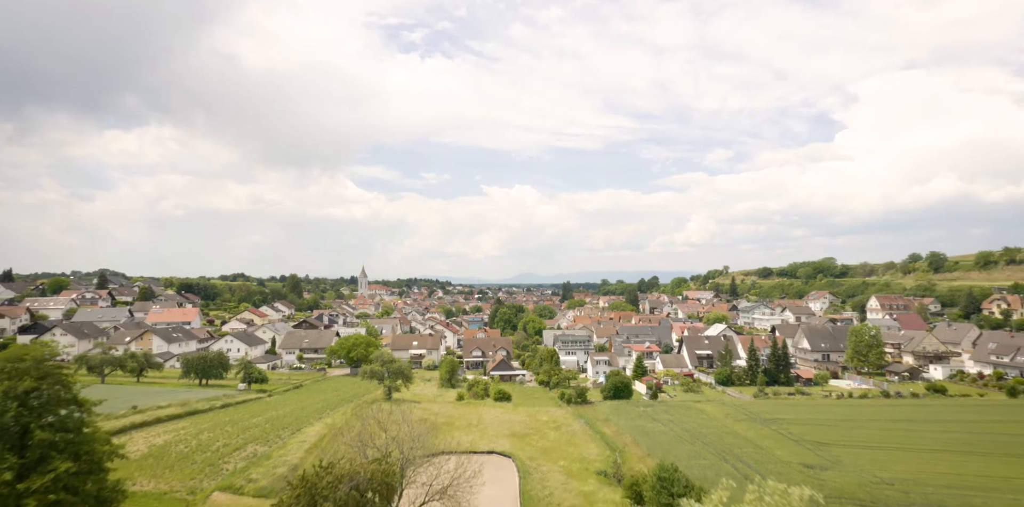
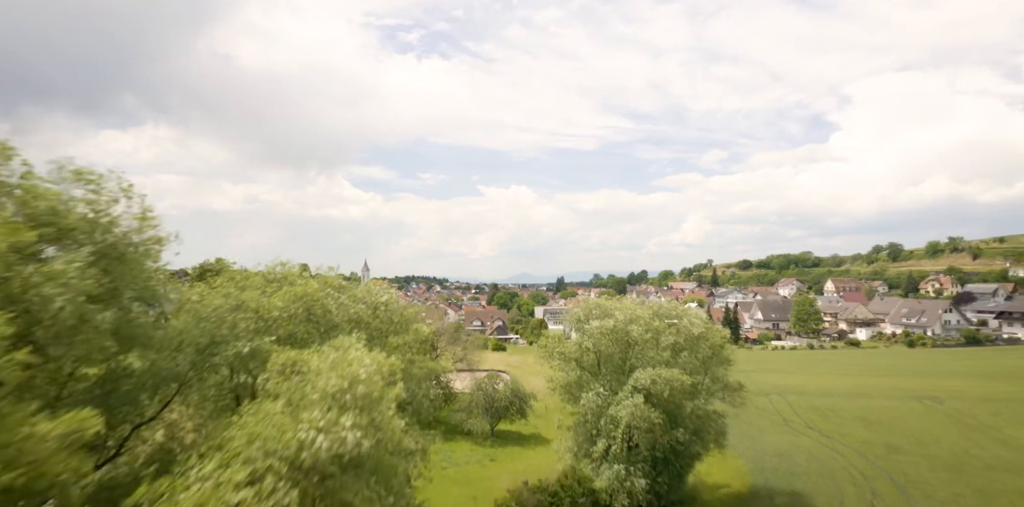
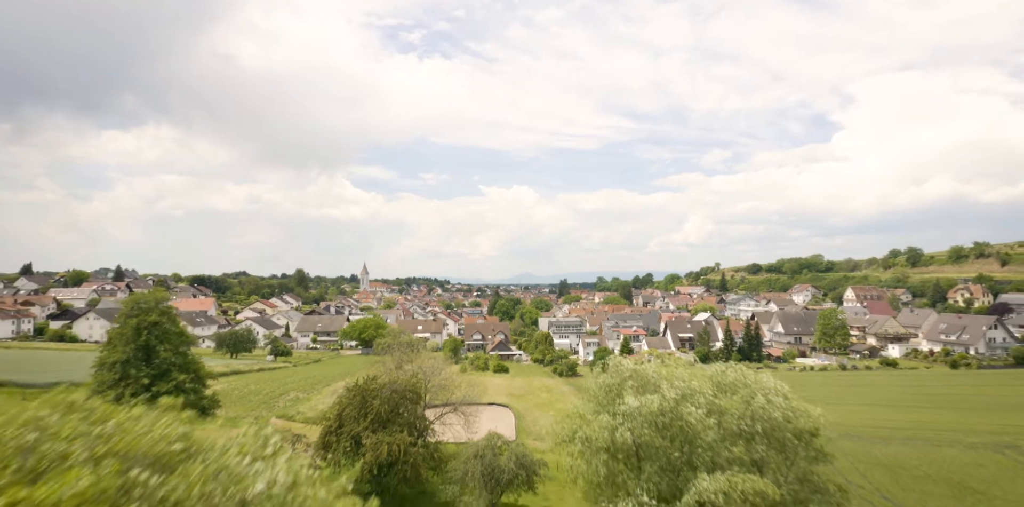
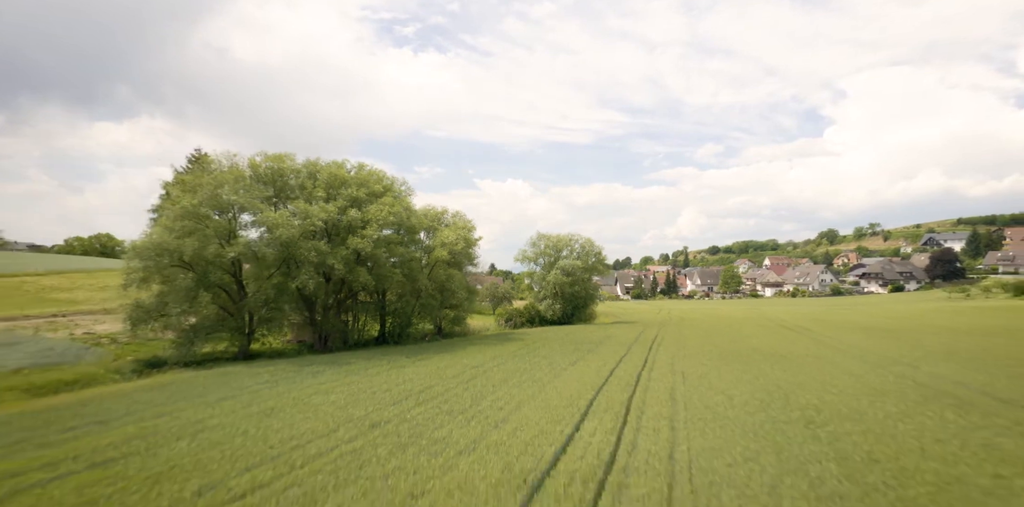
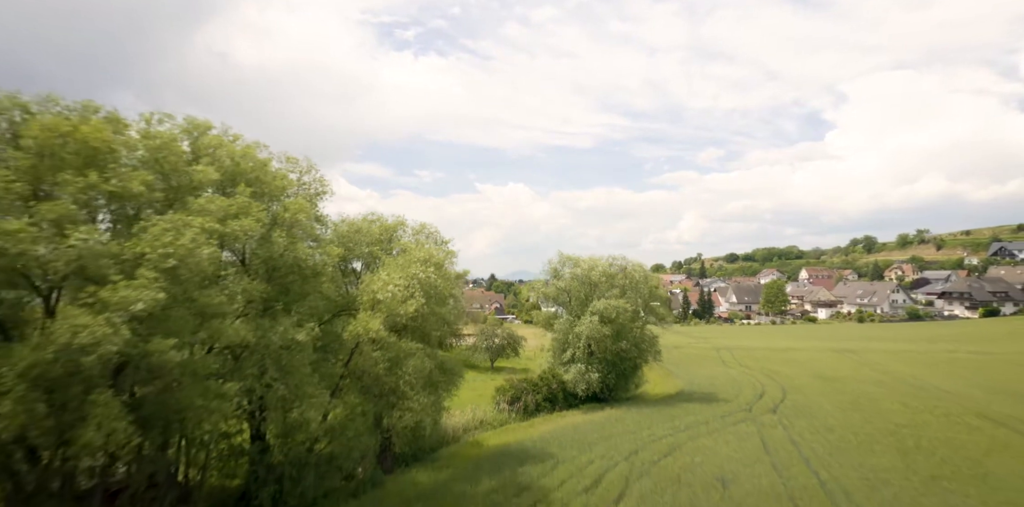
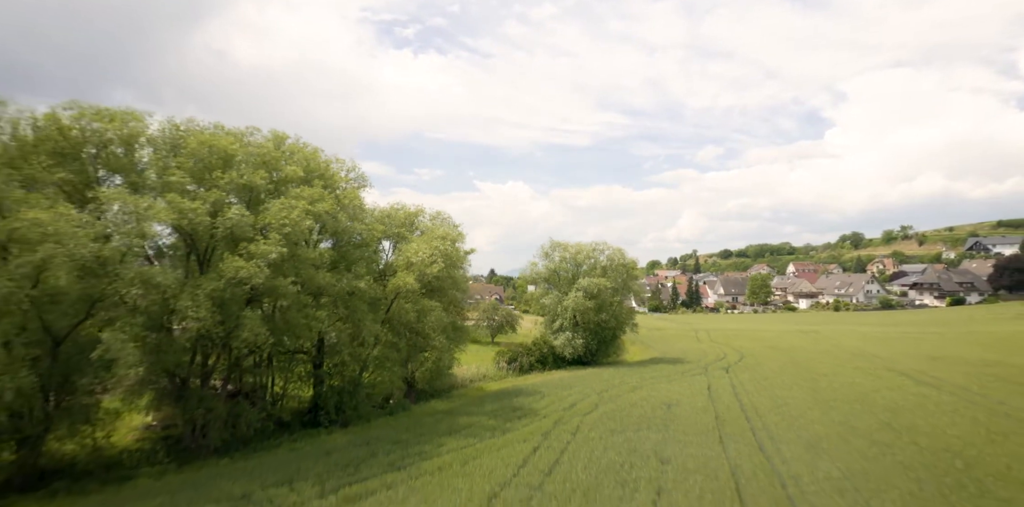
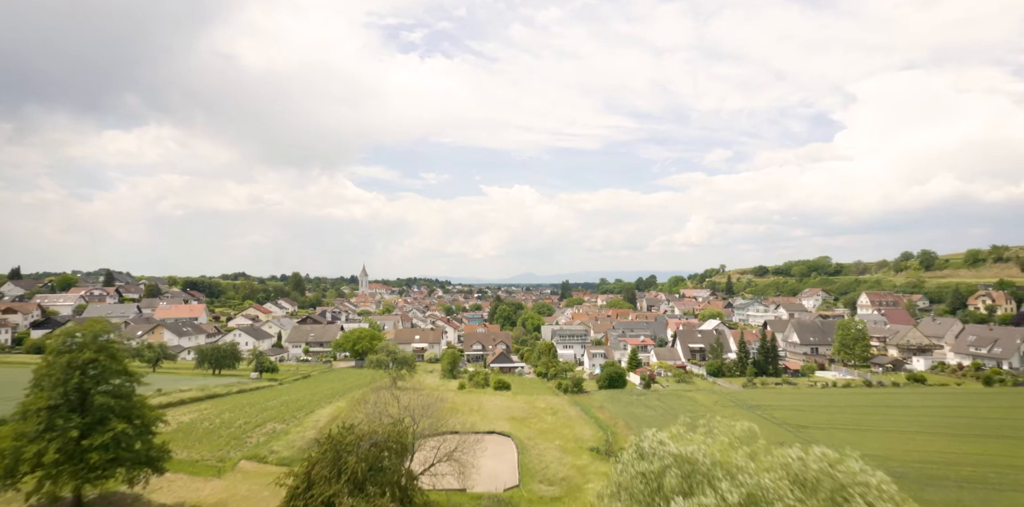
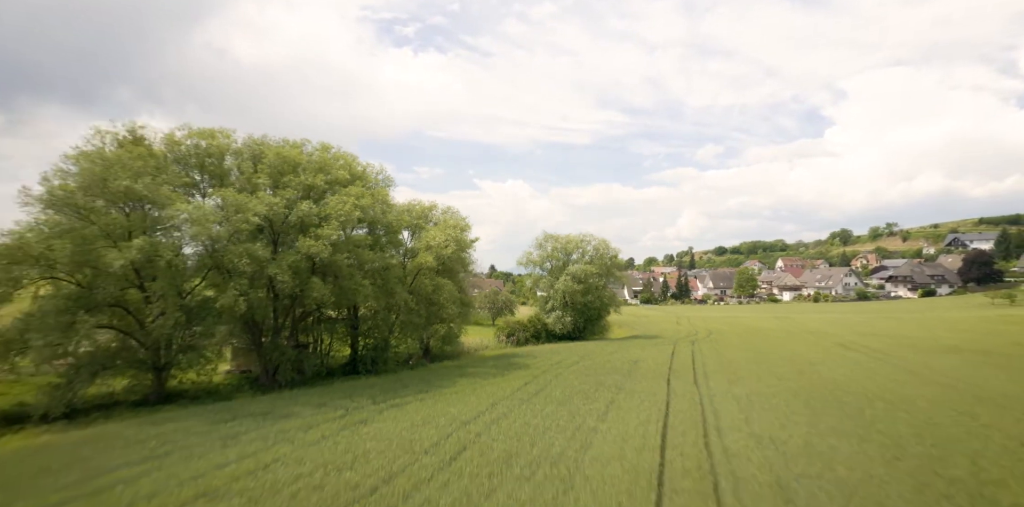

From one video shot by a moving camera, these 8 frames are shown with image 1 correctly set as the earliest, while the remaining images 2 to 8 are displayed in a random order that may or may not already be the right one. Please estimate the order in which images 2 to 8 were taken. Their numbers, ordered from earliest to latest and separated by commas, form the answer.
7, 3, 2, 5, 6, 8, 4
